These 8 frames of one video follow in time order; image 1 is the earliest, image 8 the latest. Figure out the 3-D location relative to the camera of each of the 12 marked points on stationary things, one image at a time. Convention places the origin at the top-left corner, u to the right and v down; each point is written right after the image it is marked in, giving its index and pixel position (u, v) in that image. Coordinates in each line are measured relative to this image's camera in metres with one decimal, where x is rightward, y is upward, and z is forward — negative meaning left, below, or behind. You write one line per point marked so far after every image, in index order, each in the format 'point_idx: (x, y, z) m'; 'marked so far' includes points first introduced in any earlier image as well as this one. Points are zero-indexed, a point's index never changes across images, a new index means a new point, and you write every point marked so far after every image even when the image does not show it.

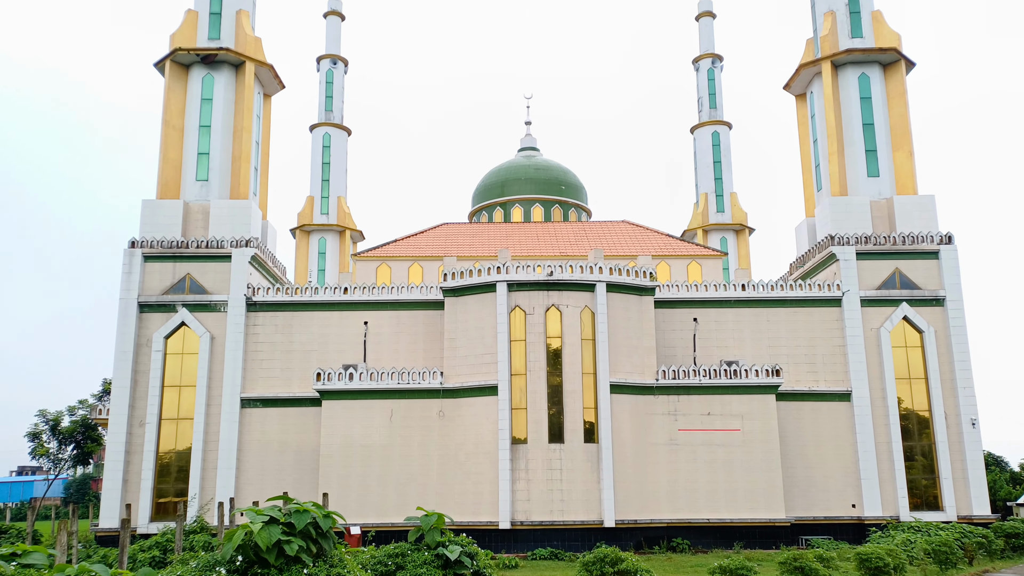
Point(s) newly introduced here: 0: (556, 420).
0: (+1.0, -3.0, +19.5) m
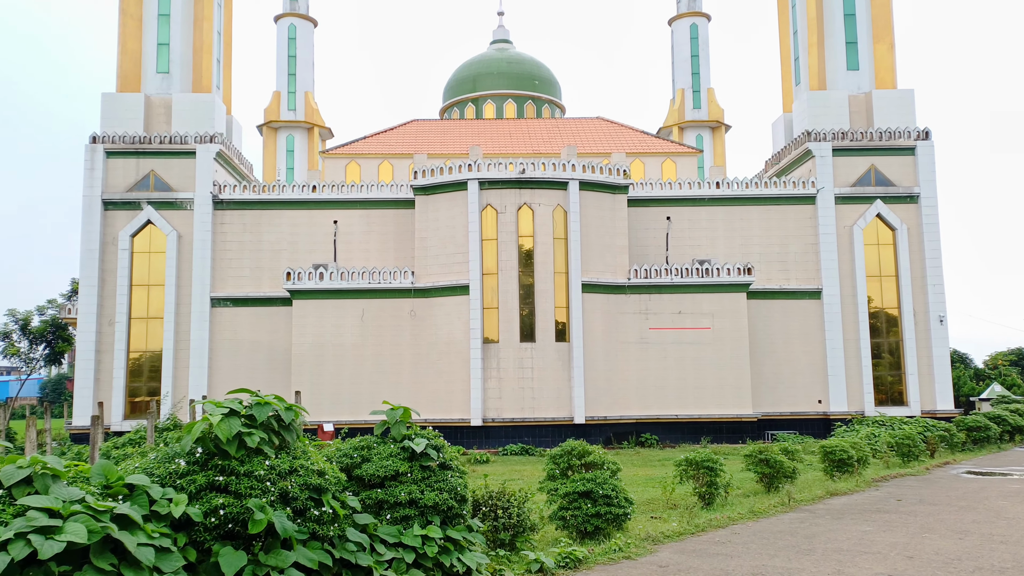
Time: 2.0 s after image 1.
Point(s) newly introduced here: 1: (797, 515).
0: (+0.4, -0.7, +19.6) m
1: (+3.2, -2.5, +9.7) m
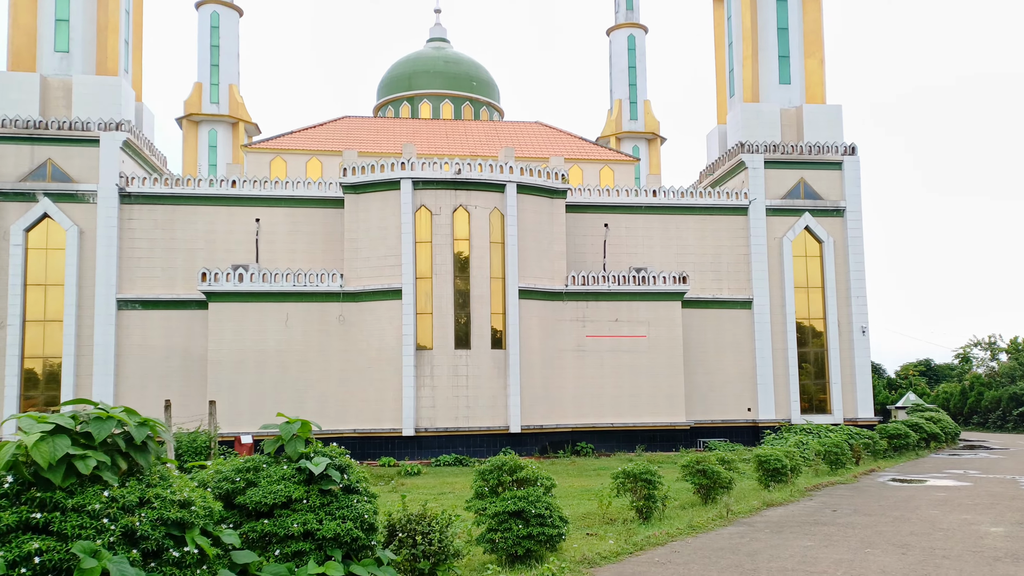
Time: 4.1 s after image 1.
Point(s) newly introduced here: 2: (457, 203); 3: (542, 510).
0: (-1.1, -0.8, +18.8) m
1: (+2.4, -2.6, +9.1) m
2: (-1.2, +1.9, +19.3) m
3: (+0.3, -2.0, +7.5) m
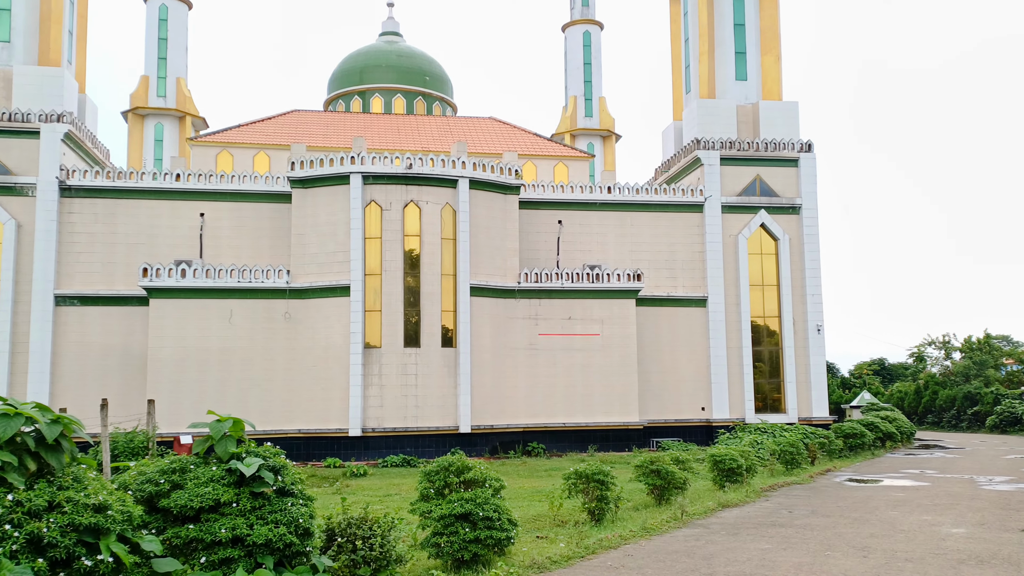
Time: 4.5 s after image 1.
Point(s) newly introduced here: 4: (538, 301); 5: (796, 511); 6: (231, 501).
0: (-2.2, -0.8, +18.4) m
1: (+1.8, -2.5, +8.8) m
2: (-2.3, +2.0, +18.9) m
3: (-0.2, -1.9, +7.2) m
4: (+0.6, -0.3, +19.7) m
5: (+3.4, -2.7, +10.4) m
6: (-1.7, -1.3, +5.1) m
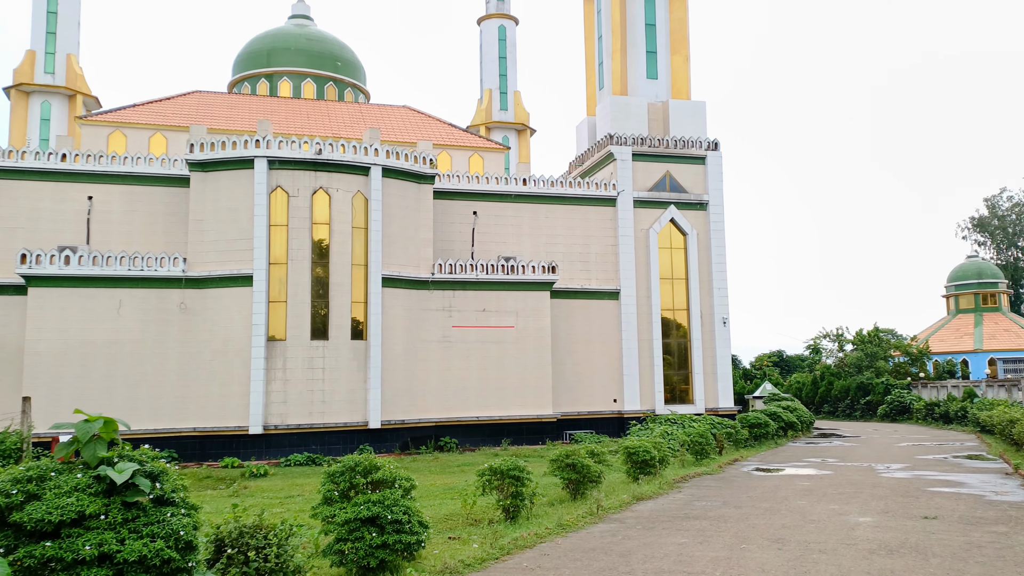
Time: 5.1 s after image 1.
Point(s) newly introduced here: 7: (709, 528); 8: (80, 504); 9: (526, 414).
0: (-4.0, -0.6, +17.6) m
1: (+1.0, -2.4, +8.6) m
2: (-4.1, +2.2, +18.1) m
3: (-0.9, -1.8, +6.7) m
4: (-1.4, -0.1, +19.3) m
5: (+2.4, -2.6, +10.2) m
6: (-2.2, -1.2, +4.5) m
7: (+2.0, -2.4, +8.5) m
8: (-2.3, -1.1, +4.5) m
9: (+0.3, -2.9, +19.4) m
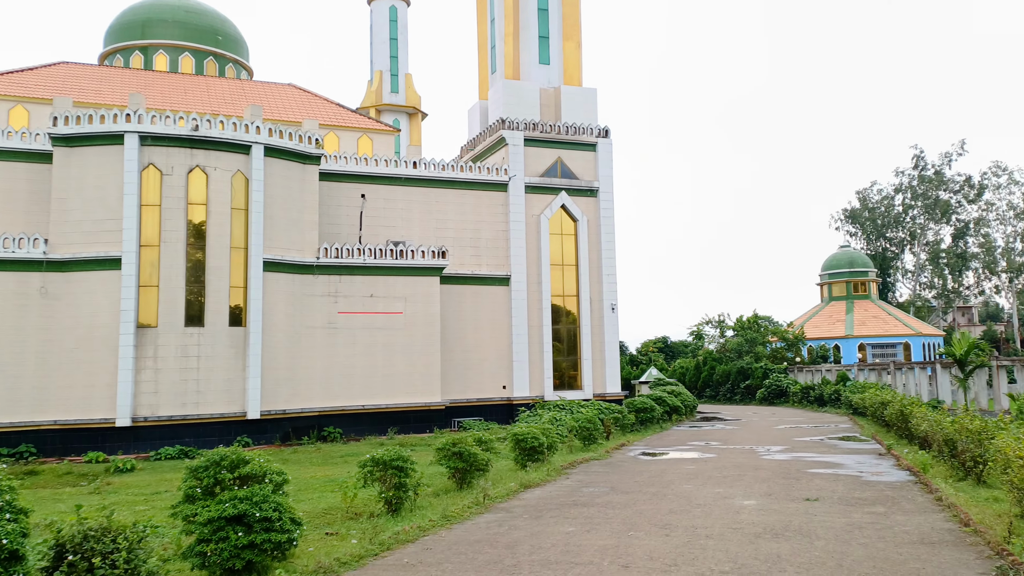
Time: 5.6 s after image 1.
0: (-6.2, -0.2, +16.7) m
1: (-0.2, -2.2, +8.3) m
2: (-6.4, +2.5, +17.1) m
3: (-1.8, -1.6, +6.2) m
4: (-3.8, +0.2, +18.6) m
5: (+1.0, -2.4, +10.2) m
6: (-2.8, -1.1, +3.9) m
7: (+0.8, -2.2, +8.4) m
8: (-2.9, -1.0, +3.9) m
9: (-2.2, -2.5, +19.0) m
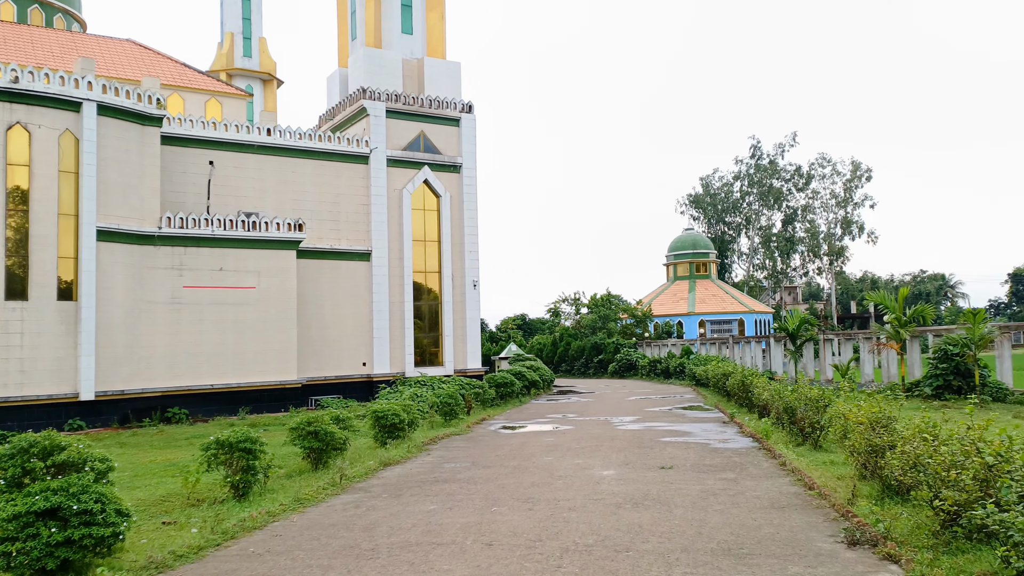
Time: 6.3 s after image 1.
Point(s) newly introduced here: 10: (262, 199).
0: (-8.8, +0.3, +15.1) m
1: (-1.5, -1.9, +7.9) m
2: (-9.0, +3.1, +15.4) m
3: (-2.7, -1.4, +5.6) m
4: (-6.7, +0.8, +17.4) m
5: (-0.6, -2.1, +9.9) m
6: (-3.3, -0.9, +3.1) m
7: (-0.5, -1.9, +8.1) m
8: (-3.4, -0.8, +3.0) m
9: (-5.2, -2.0, +18.1) m
10: (-5.9, +2.1, +20.1) m
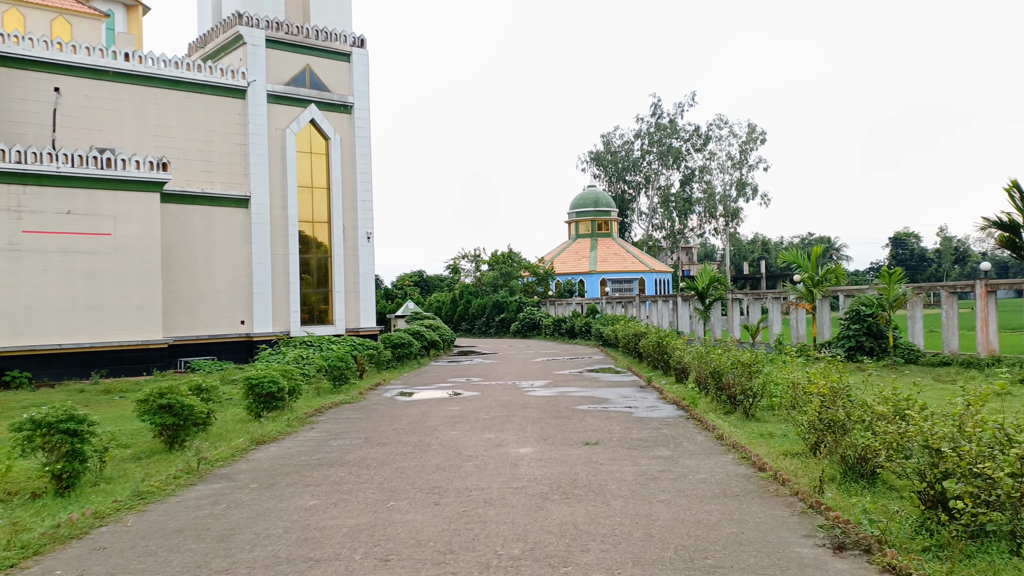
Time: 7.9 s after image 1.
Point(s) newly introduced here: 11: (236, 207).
0: (-10.3, +1.2, +12.5) m
1: (-2.3, -1.5, +6.4) m
2: (-10.6, +3.9, +12.6) m
3: (-3.2, -1.1, +3.9) m
4: (-8.5, +1.8, +15.0) m
5: (-1.6, -1.5, +8.5) m
6: (-3.5, -0.7, +1.3) m
7: (-1.3, -1.5, +6.6) m
8: (-3.5, -0.6, +1.2) m
9: (-7.1, -1.0, +16.0) m
10: (-8.0, +3.2, +17.7) m
11: (-6.1, +1.8, +18.9) m
